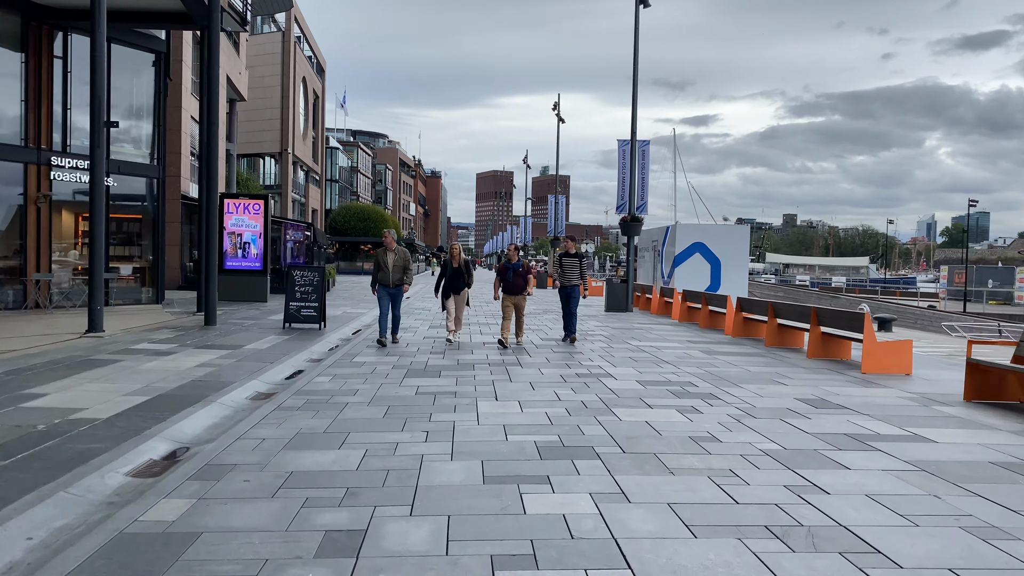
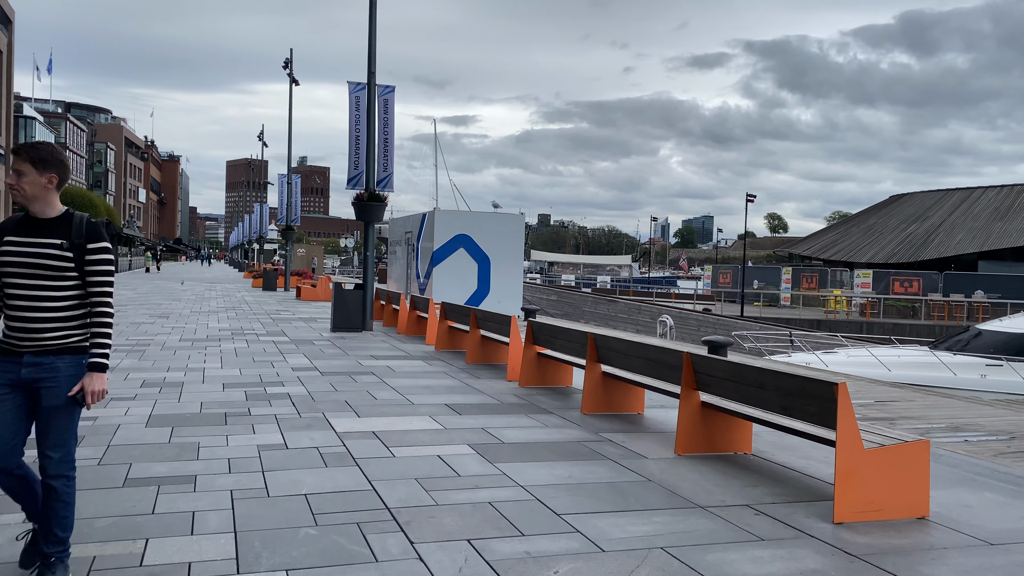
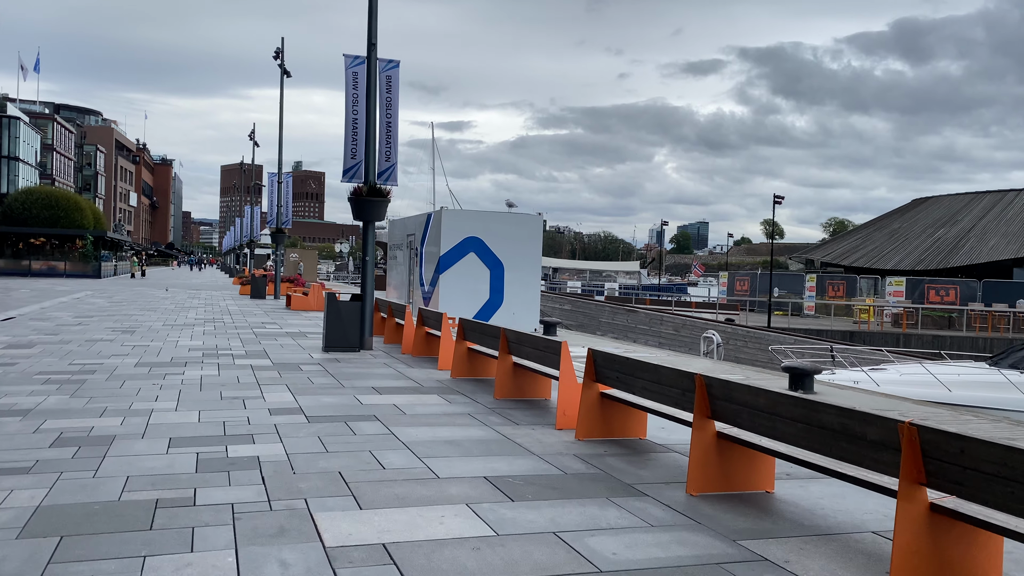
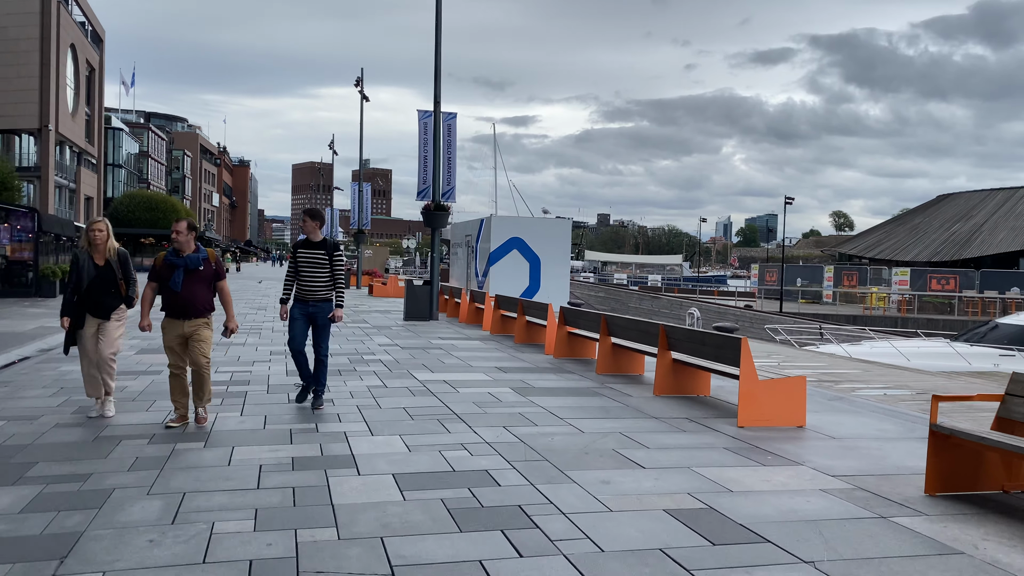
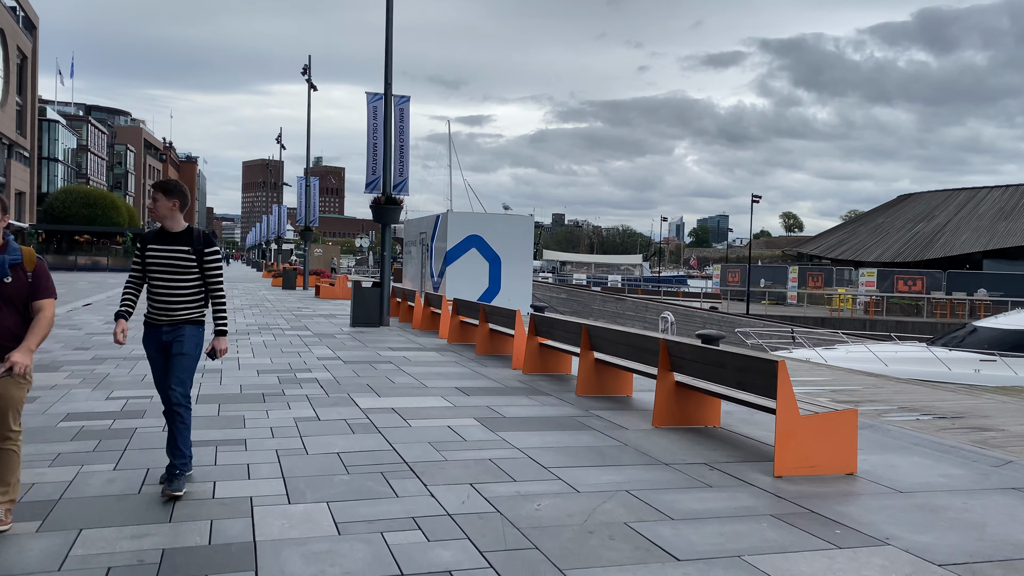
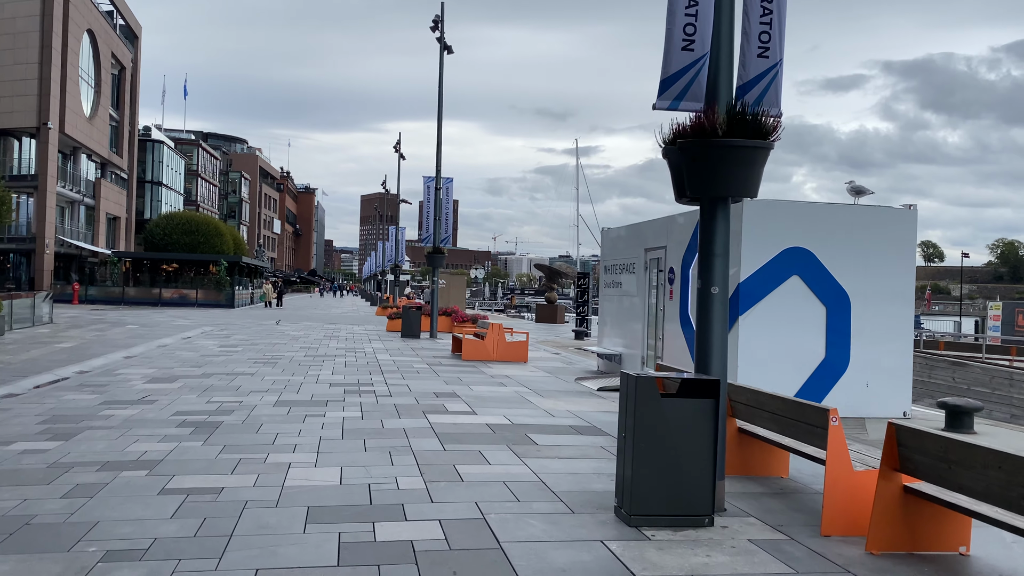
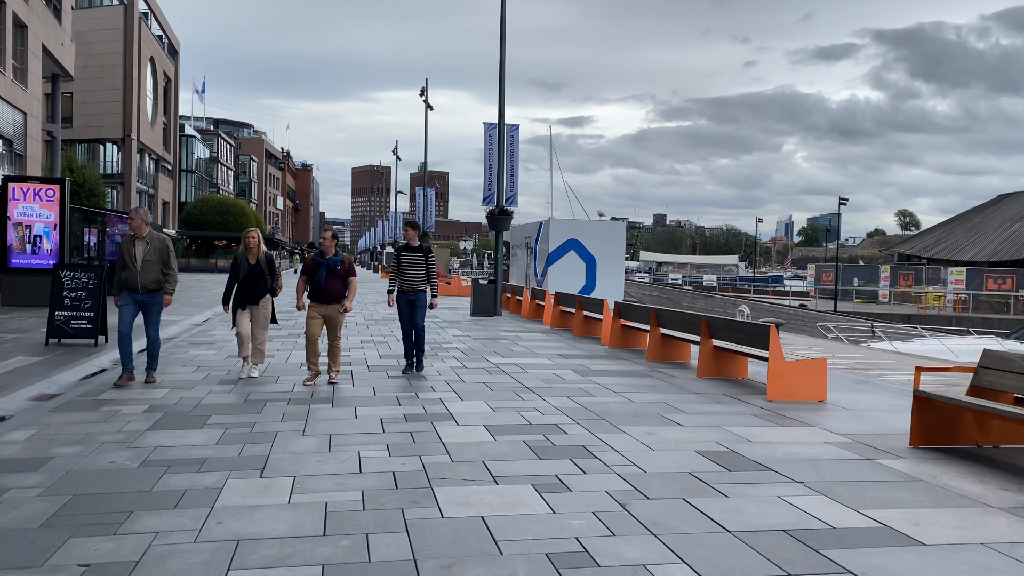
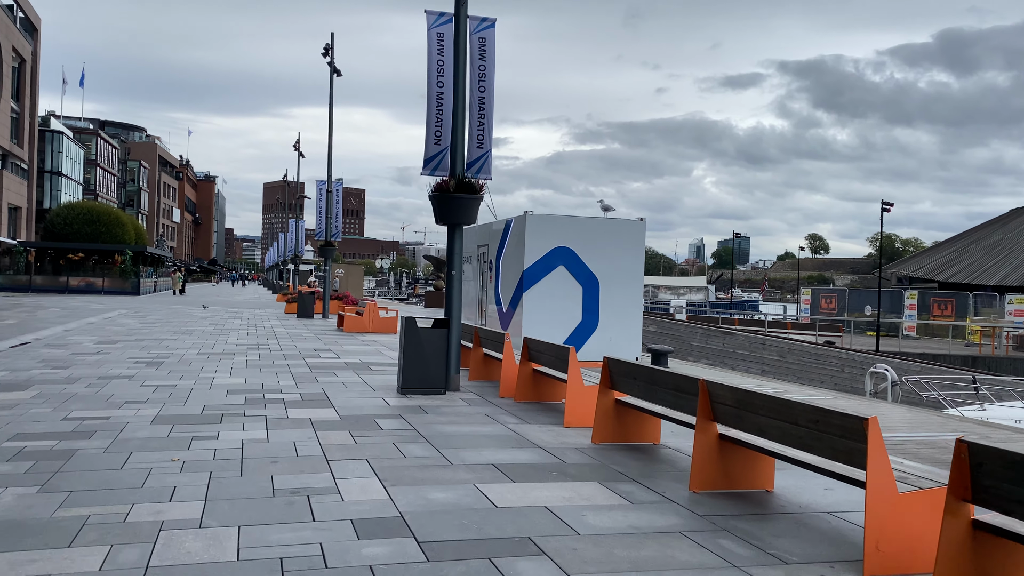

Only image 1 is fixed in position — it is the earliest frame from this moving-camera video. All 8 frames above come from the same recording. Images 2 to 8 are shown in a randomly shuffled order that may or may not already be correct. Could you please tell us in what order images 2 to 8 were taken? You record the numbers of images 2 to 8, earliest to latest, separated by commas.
7, 4, 5, 2, 3, 8, 6
